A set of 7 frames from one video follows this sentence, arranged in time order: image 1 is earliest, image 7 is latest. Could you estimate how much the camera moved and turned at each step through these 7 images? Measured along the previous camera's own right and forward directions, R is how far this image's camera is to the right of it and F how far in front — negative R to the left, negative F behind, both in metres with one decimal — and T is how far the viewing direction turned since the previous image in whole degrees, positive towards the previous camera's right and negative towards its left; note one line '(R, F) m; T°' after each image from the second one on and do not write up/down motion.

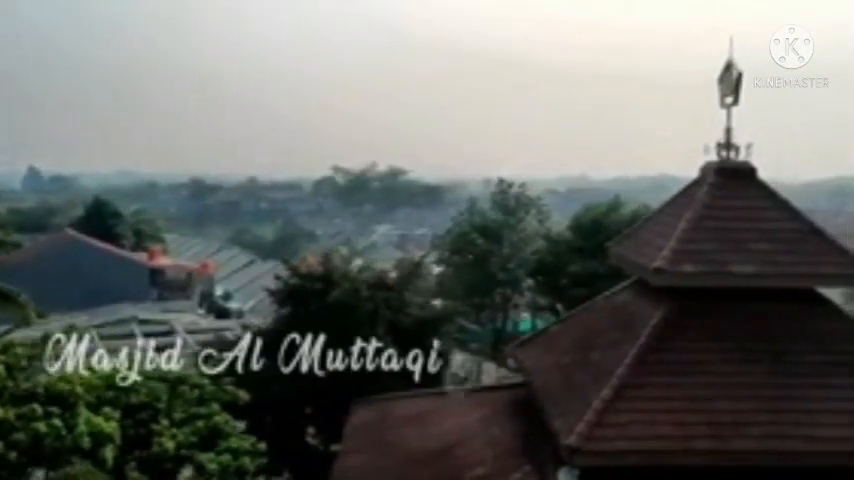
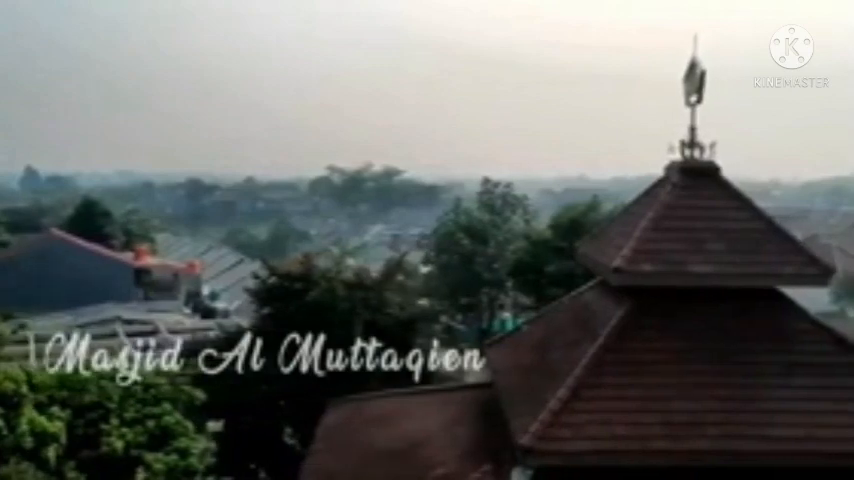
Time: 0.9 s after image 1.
(+0.2, 0.0) m; 0°
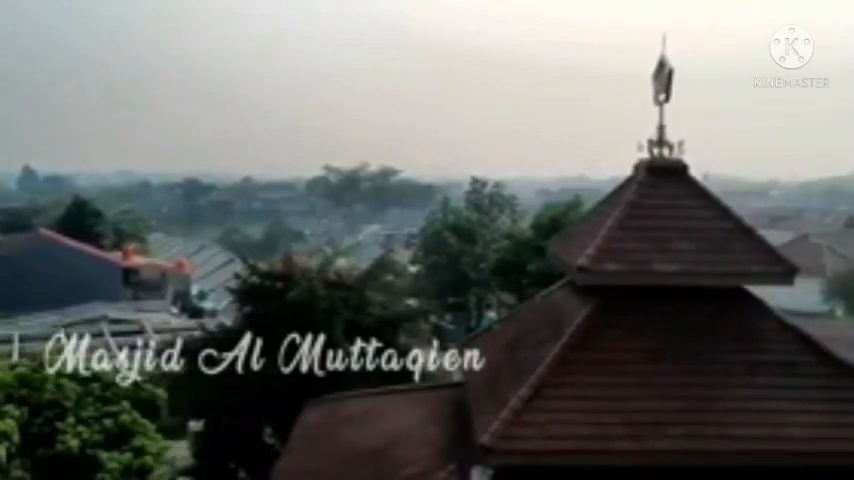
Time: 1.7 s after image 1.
(+0.2, 0.0) m; 0°
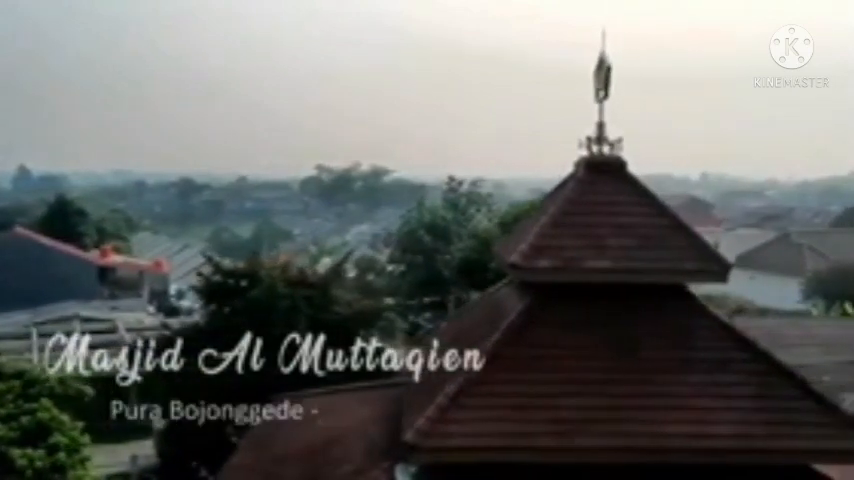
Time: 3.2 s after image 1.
(+0.4, 0.0) m; 0°
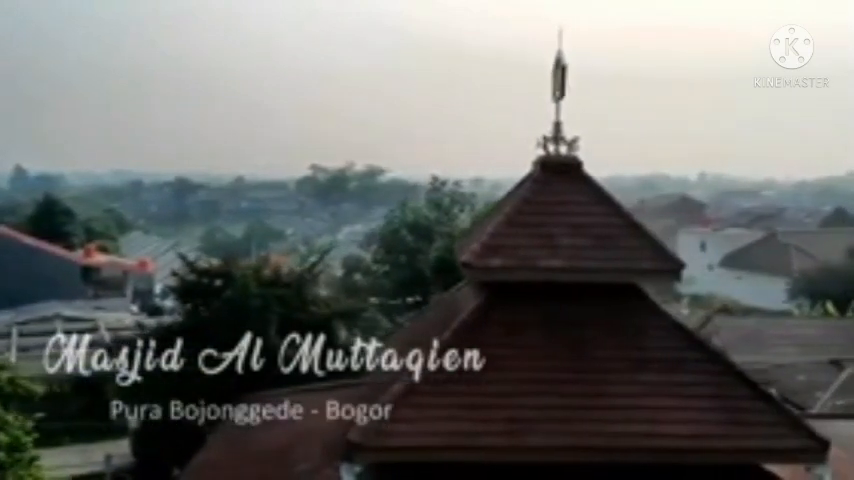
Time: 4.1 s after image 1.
(+0.3, 0.0) m; 0°
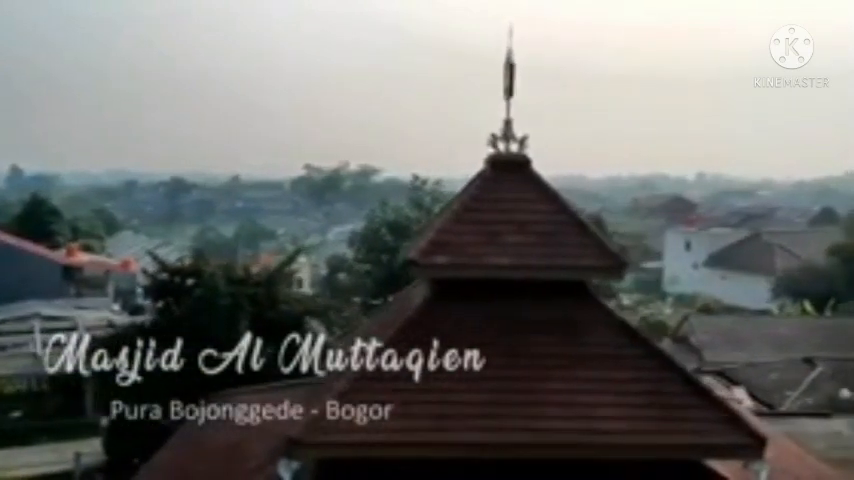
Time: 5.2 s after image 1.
(+0.3, 0.0) m; 0°
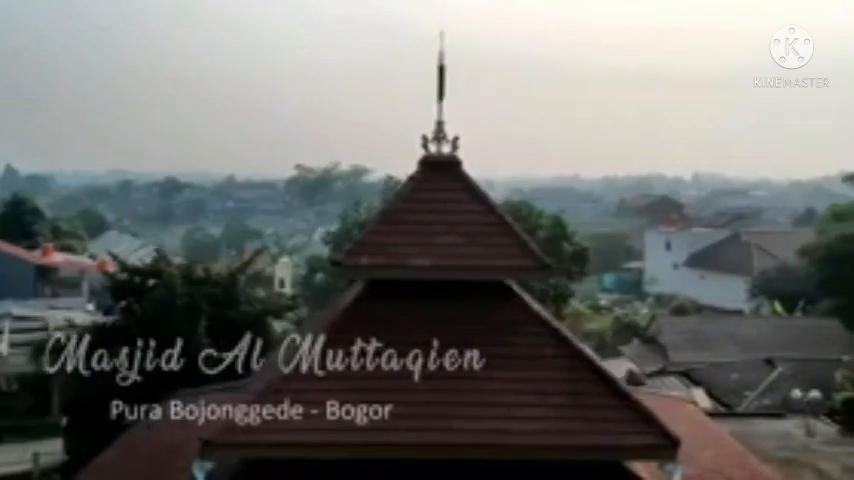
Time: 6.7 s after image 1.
(+0.5, 0.0) m; 0°
